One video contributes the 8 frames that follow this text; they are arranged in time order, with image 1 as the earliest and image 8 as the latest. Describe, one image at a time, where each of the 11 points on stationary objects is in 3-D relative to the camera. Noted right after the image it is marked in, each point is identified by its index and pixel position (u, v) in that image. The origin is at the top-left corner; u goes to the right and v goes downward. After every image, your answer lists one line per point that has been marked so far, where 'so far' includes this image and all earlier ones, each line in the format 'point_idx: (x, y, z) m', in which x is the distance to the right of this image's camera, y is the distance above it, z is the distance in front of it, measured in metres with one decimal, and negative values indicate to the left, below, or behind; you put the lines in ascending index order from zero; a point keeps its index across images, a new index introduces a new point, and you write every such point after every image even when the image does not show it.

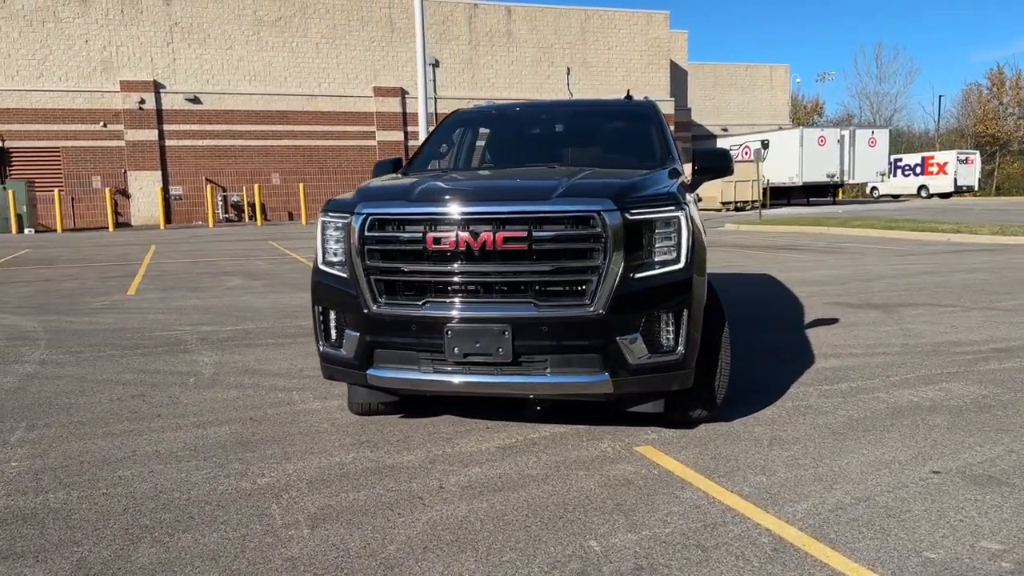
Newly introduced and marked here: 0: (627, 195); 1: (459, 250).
0: (+0.6, +0.5, +4.2) m
1: (-0.3, +0.2, +4.1) m
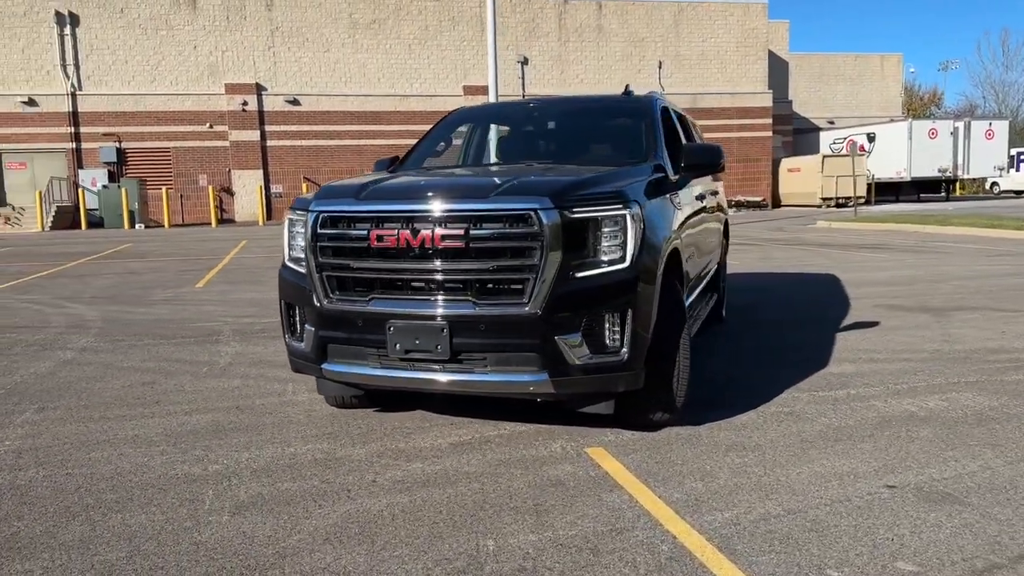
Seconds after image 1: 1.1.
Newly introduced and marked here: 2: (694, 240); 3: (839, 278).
0: (+0.3, +0.5, +4.1) m
1: (-0.6, +0.2, +4.2) m
2: (+1.3, +0.3, +6.0) m
3: (+4.8, +0.1, +12.1) m
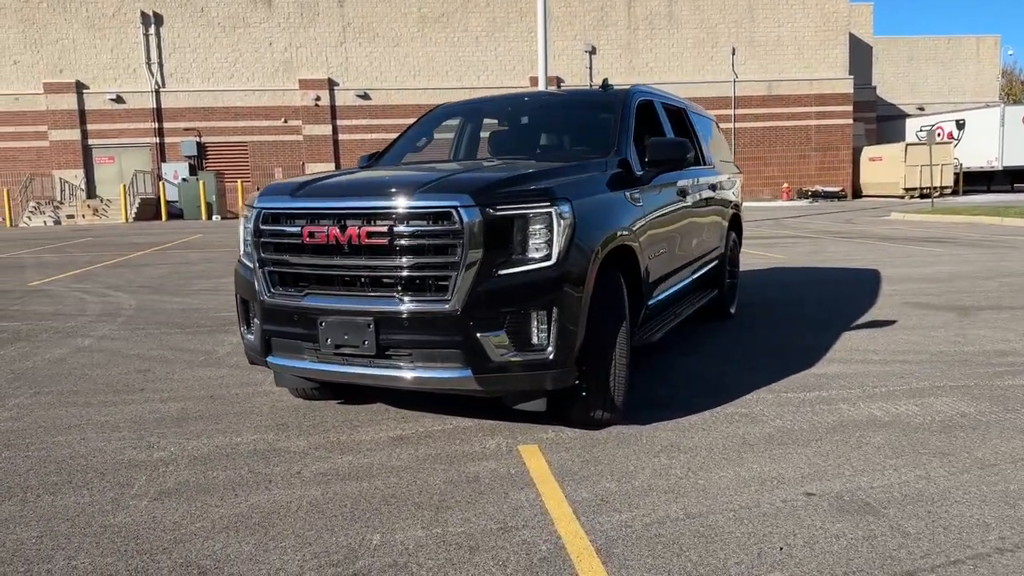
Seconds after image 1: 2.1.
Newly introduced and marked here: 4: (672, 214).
0: (-0.1, +0.5, +4.1) m
1: (-1.0, +0.2, +4.3) m
2: (+1.1, +0.4, +5.9) m
3: (+5.2, +0.2, +11.7) m
4: (+1.2, +0.5, +5.9) m
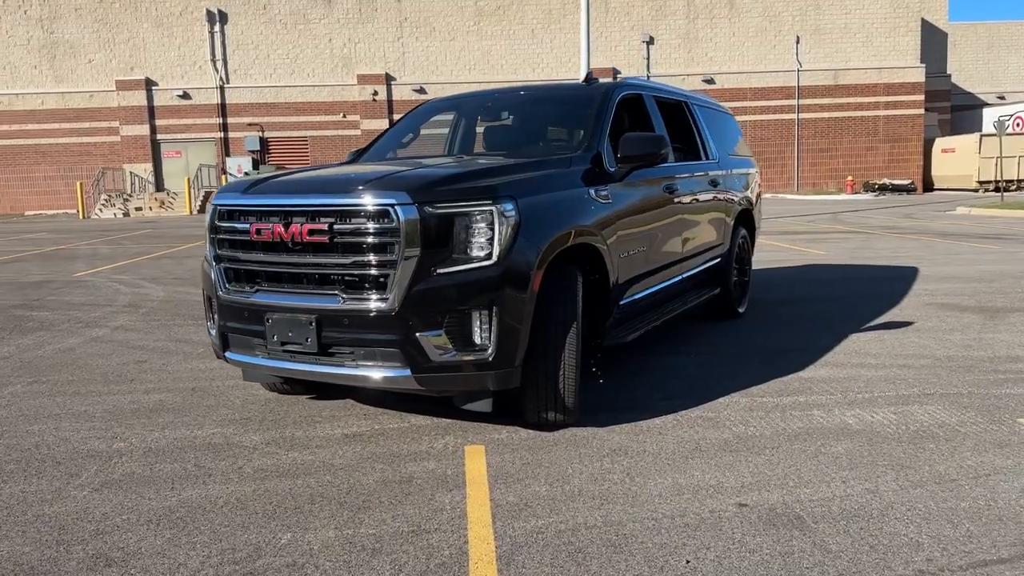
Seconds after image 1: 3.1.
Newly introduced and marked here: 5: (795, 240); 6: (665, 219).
0: (-0.4, +0.5, +4.1) m
1: (-1.2, +0.2, +4.3) m
2: (+1.0, +0.4, +5.7) m
3: (+5.5, +0.2, +11.2) m
4: (+1.0, +0.6, +5.8) m
5: (+5.8, +1.0, +16.9) m
6: (+1.1, +0.5, +6.0) m
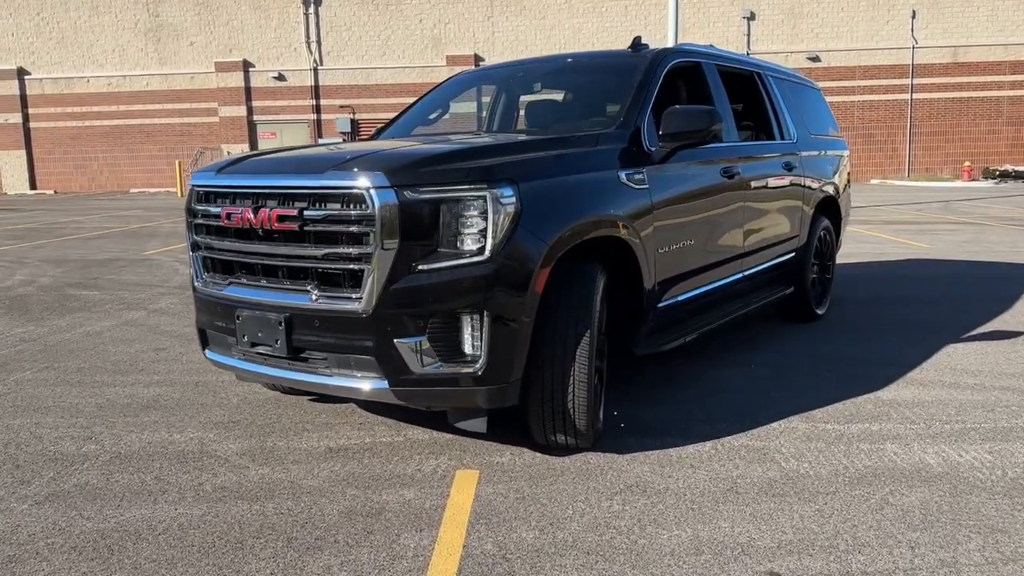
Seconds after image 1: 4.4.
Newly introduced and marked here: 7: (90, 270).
0: (-0.4, +0.5, +3.5) m
1: (-1.2, +0.3, +3.8) m
2: (+1.1, +0.4, +4.9) m
3: (+6.3, +0.2, +9.8) m
4: (+1.2, +0.6, +5.0) m
5: (+7.3, +1.1, +15.5) m
6: (+1.3, +0.5, +5.1) m
7: (-5.8, +0.3, +11.2) m
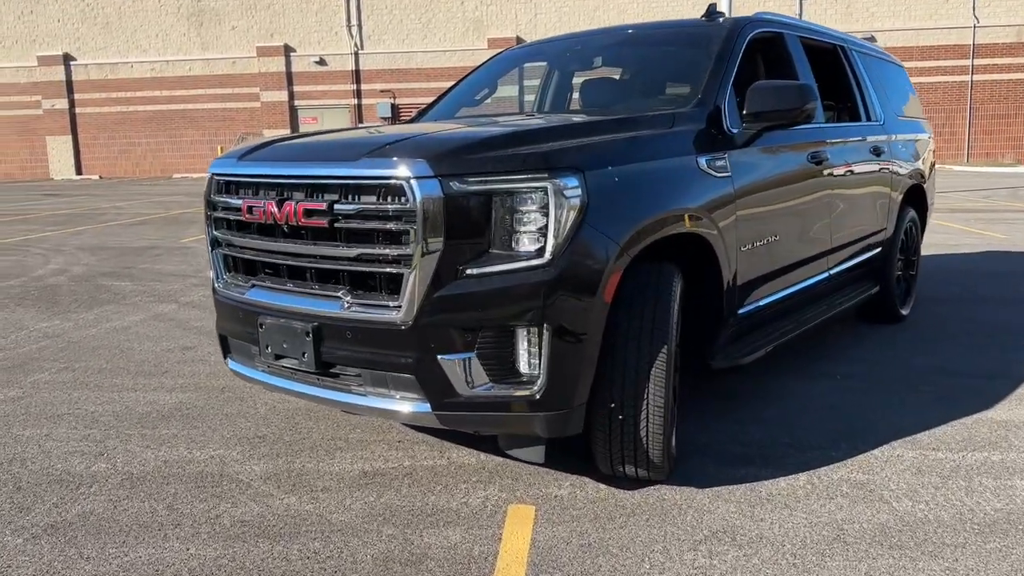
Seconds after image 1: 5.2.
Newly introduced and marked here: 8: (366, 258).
0: (-0.2, +0.5, +2.9) m
1: (-1.0, +0.3, +3.3) m
2: (+1.4, +0.4, +4.3) m
3: (+6.8, +0.3, +9.0) m
4: (+1.5, +0.5, +4.4) m
5: (+8.1, +1.2, +14.5) m
6: (+1.6, +0.5, +4.5) m
7: (-5.1, +0.4, +11.0) m
8: (-0.5, +0.1, +3.0) m
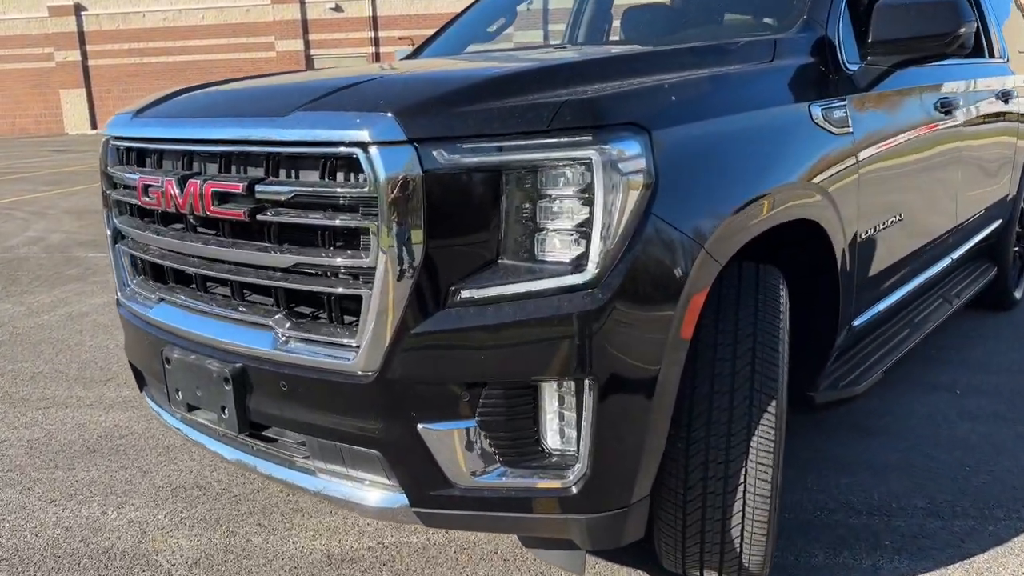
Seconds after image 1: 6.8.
0: (-0.1, +0.4, +1.8) m
1: (-0.9, +0.2, +2.2) m
2: (+1.5, +0.4, +3.2) m
3: (+7.0, +0.6, +7.6) m
4: (+1.6, +0.6, +3.2) m
5: (+8.5, +1.9, +13.1) m
6: (+1.7, +0.5, +3.4) m
7: (-4.9, +0.8, +10.0) m
8: (-0.5, 0.0, +2.0) m
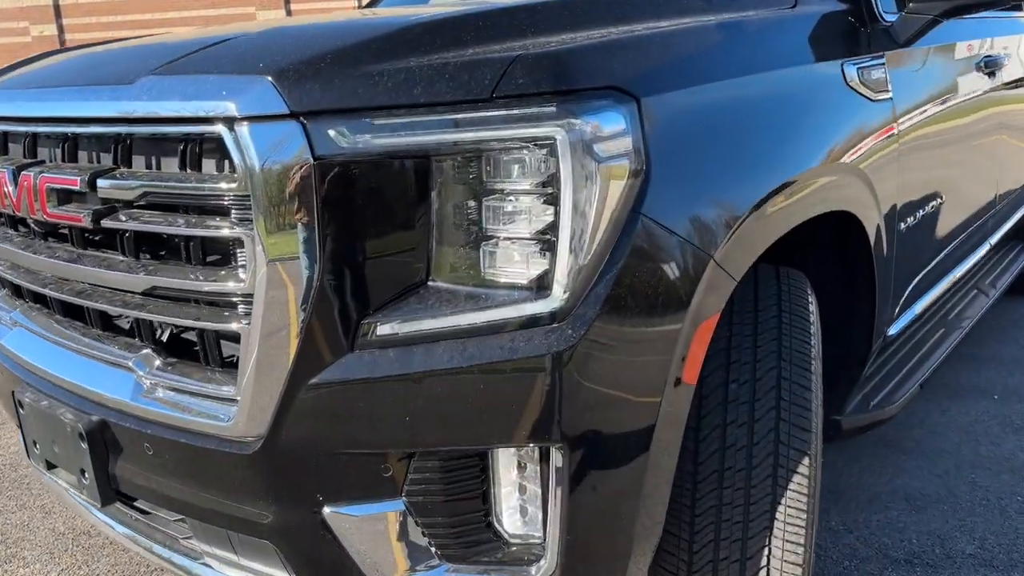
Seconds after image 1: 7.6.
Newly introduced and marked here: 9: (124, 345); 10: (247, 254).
0: (-0.2, +0.3, +1.3) m
1: (-1.0, +0.2, +1.7) m
2: (+1.4, +0.4, +2.7) m
3: (+6.9, +0.8, +7.2) m
4: (+1.5, +0.6, +2.7) m
5: (+8.2, +2.3, +12.6) m
6: (+1.6, +0.6, +2.8) m
7: (-5.0, +0.9, +9.4) m
8: (-0.6, 0.0, +1.4) m
9: (-0.8, -0.1, +1.6) m
10: (-0.4, +0.1, +1.3) m
